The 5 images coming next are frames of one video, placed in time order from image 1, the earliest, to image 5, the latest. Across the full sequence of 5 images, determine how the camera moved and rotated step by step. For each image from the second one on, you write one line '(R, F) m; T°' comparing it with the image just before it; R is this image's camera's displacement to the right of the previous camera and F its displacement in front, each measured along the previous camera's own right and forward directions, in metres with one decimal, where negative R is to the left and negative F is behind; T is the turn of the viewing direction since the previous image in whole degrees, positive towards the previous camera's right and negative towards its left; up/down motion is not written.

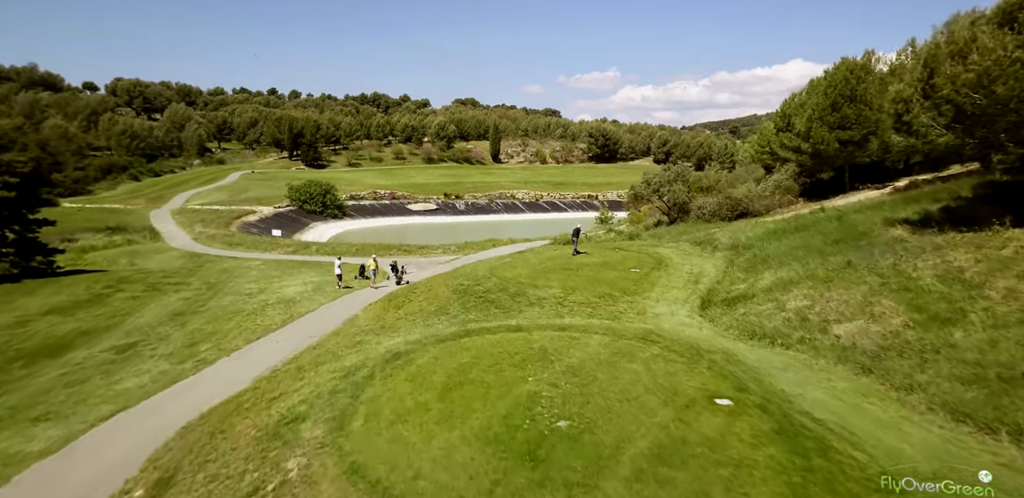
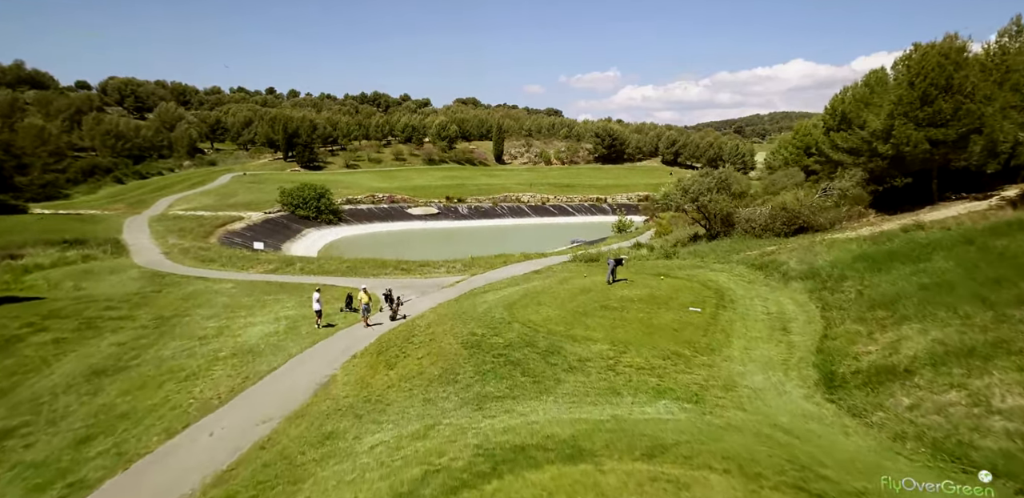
(-0.7, +4.3) m; 0°
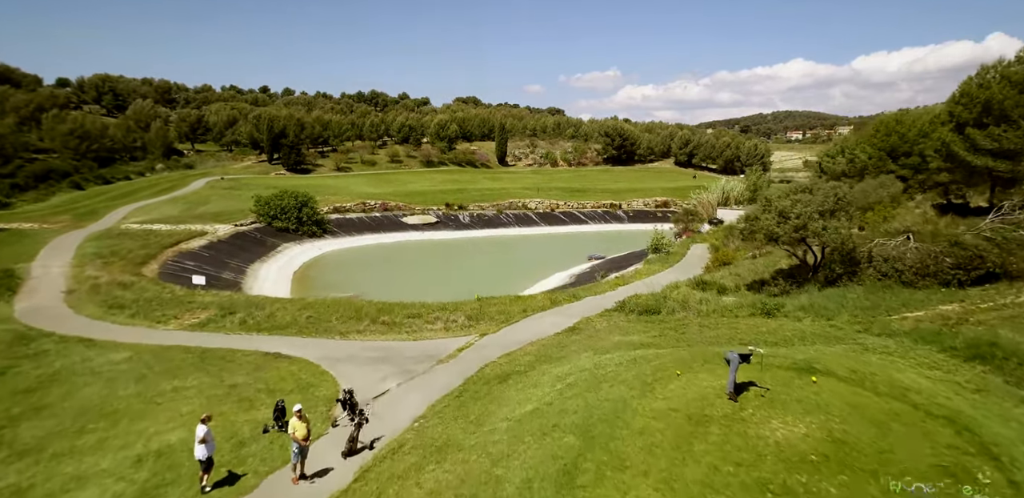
(-0.9, +8.2) m; 0°
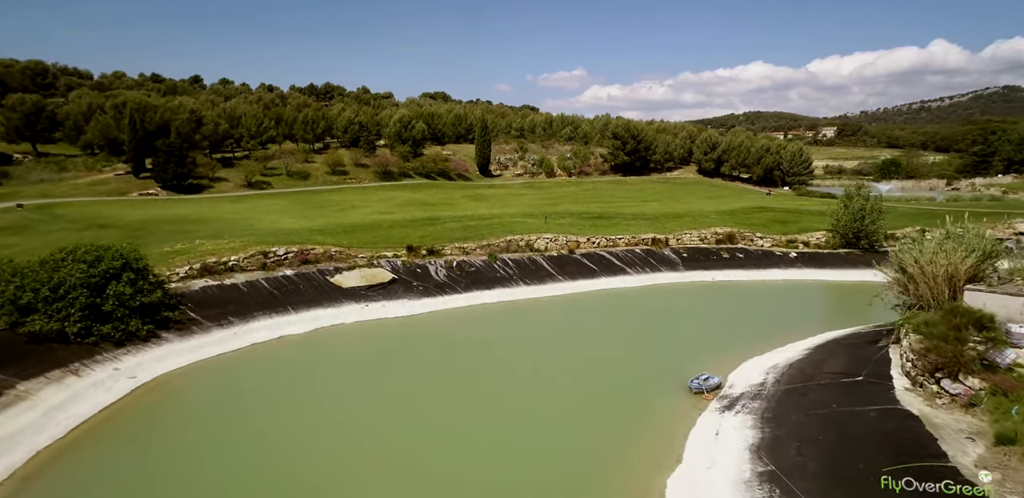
(-3.0, +30.6) m; +3°
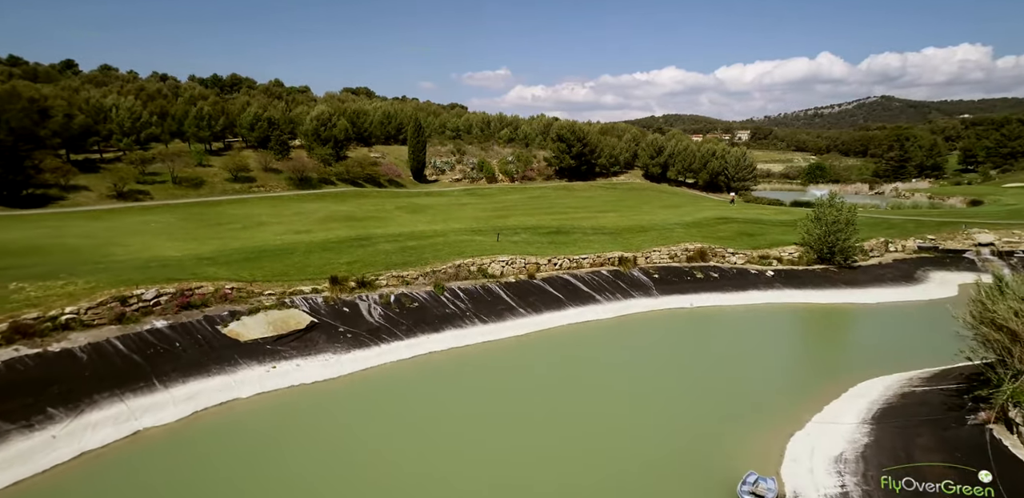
(-1.9, +10.3) m; +8°
